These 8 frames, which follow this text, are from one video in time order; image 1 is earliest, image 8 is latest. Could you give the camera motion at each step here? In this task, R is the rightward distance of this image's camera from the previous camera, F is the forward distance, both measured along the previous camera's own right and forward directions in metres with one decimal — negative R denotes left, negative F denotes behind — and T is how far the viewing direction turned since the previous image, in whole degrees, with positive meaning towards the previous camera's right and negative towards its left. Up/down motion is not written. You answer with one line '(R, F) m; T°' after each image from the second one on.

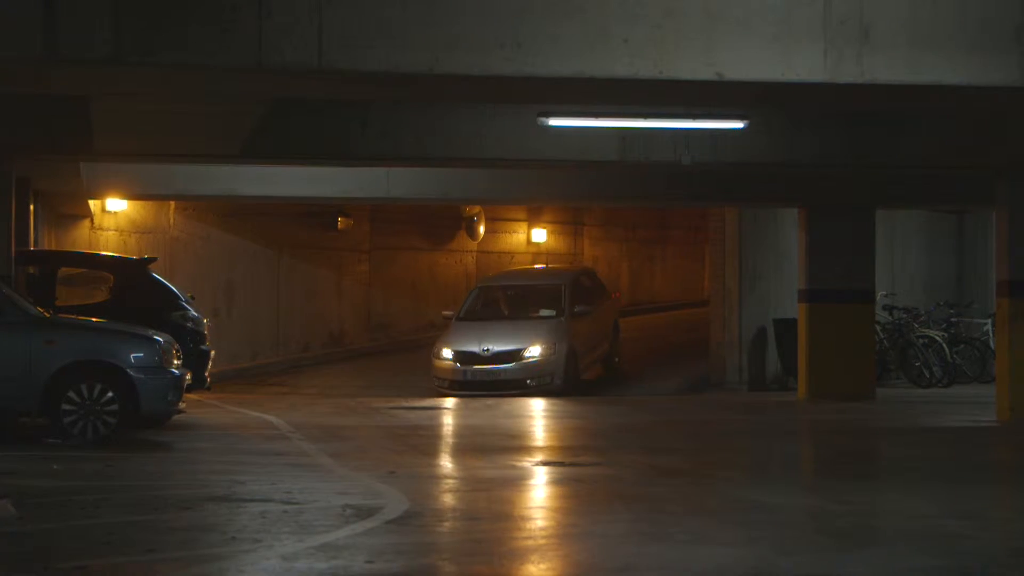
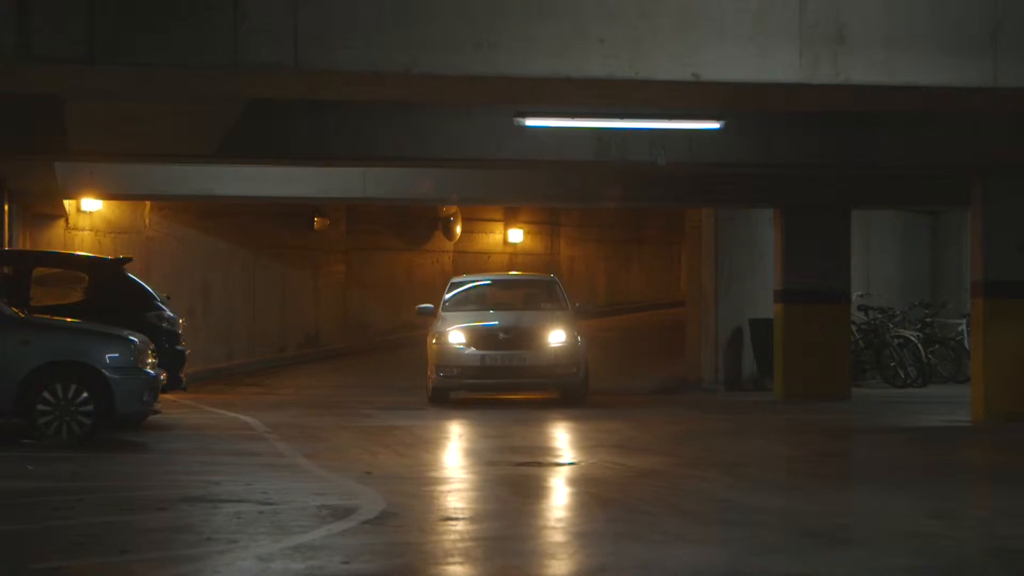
(+0.5, +0.1) m; -2°
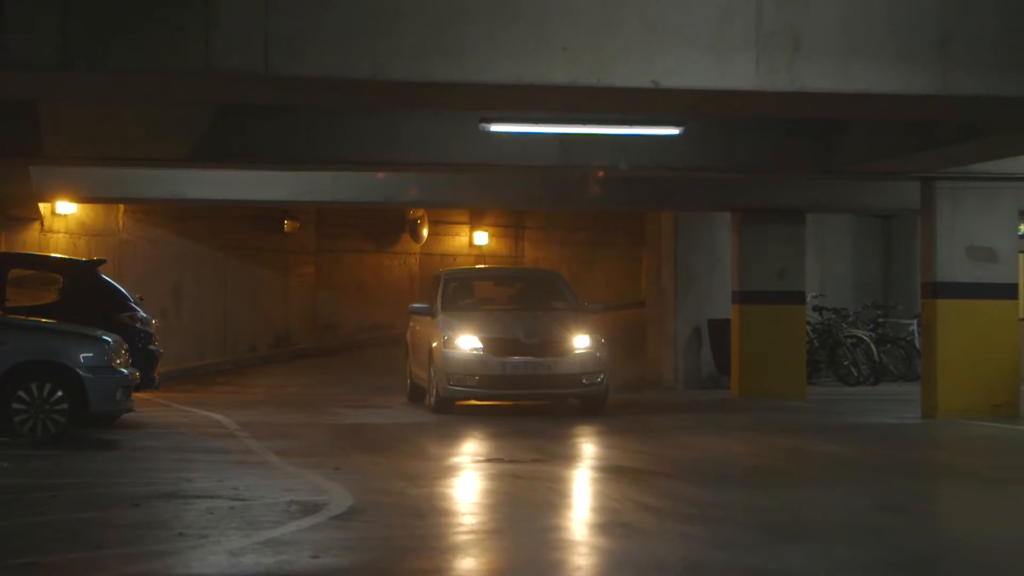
(+0.1, -0.2) m; +1°
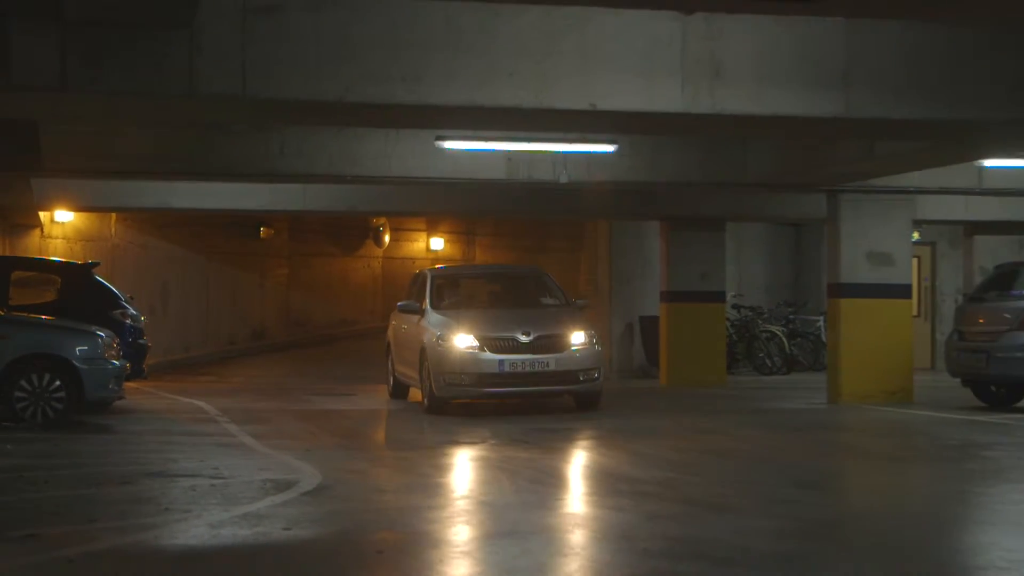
(+0.2, -1.1) m; +1°
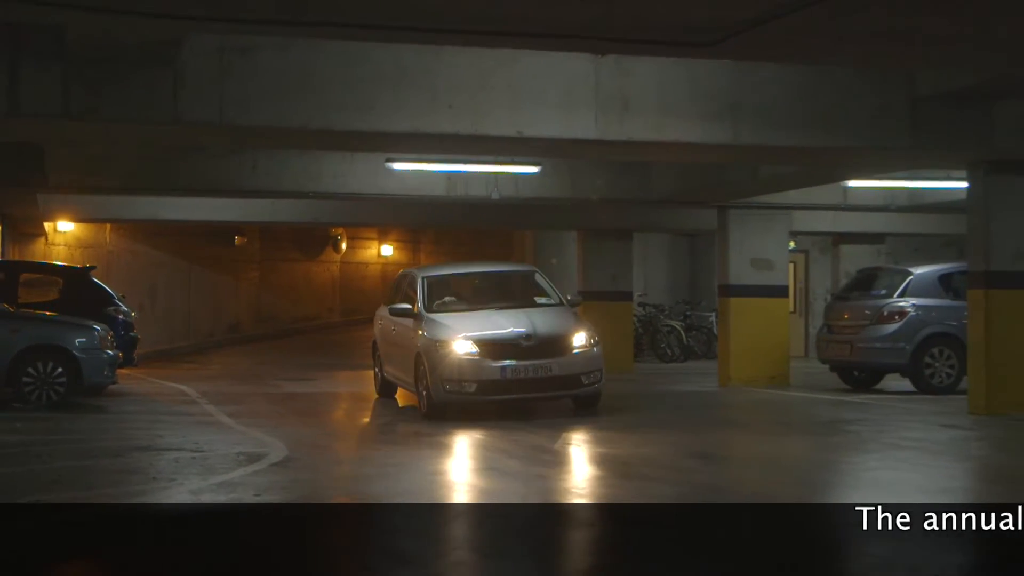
(+0.2, -1.8) m; +2°
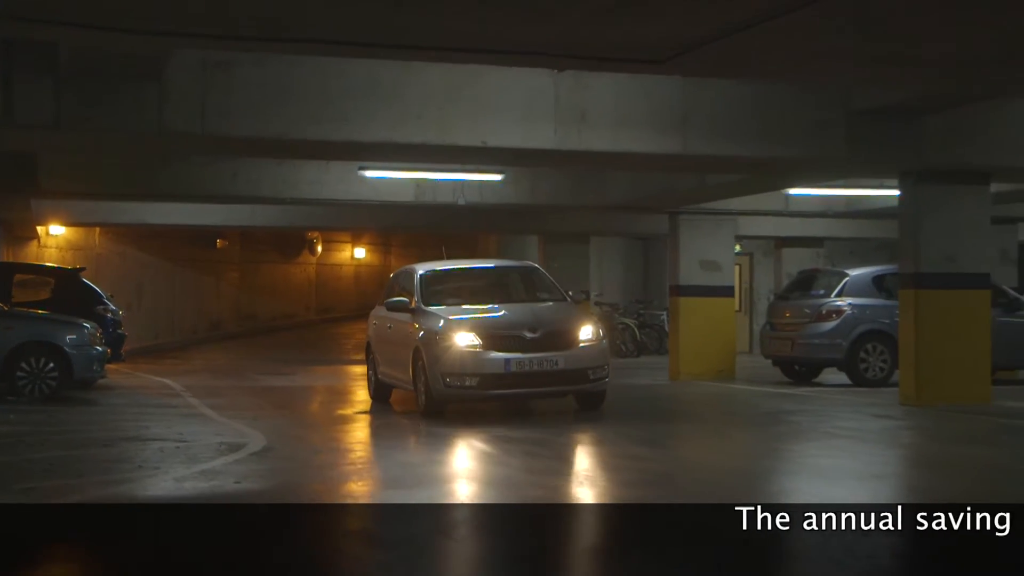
(+0.1, -0.8) m; +1°
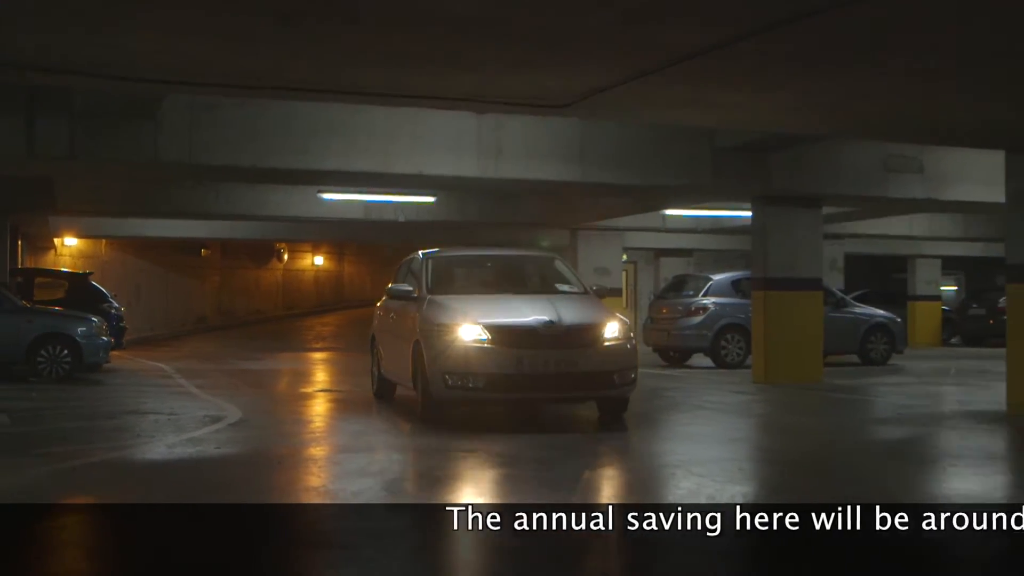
(+0.1, -3.0) m; +2°
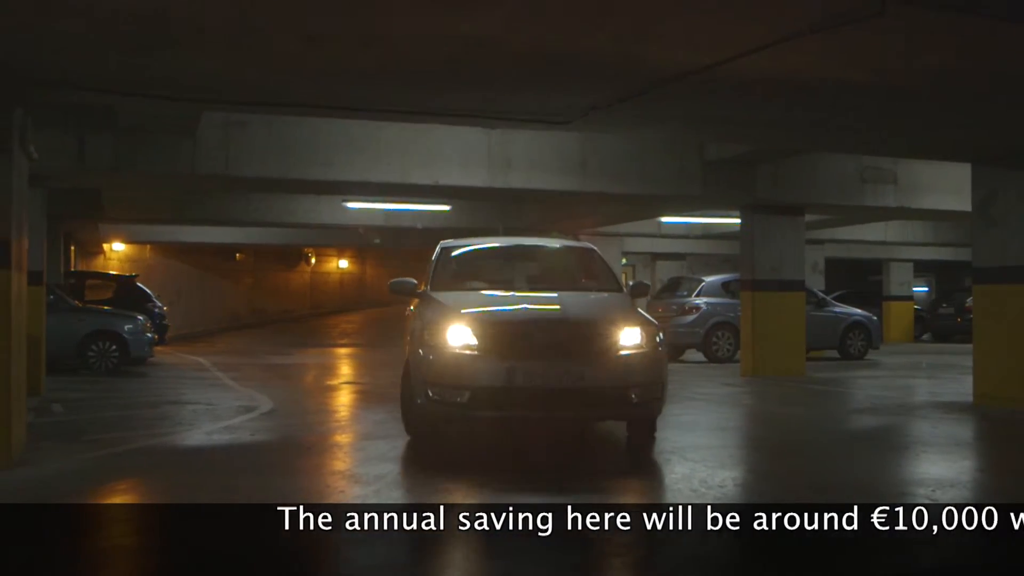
(+0.2, -1.4) m; -1°
